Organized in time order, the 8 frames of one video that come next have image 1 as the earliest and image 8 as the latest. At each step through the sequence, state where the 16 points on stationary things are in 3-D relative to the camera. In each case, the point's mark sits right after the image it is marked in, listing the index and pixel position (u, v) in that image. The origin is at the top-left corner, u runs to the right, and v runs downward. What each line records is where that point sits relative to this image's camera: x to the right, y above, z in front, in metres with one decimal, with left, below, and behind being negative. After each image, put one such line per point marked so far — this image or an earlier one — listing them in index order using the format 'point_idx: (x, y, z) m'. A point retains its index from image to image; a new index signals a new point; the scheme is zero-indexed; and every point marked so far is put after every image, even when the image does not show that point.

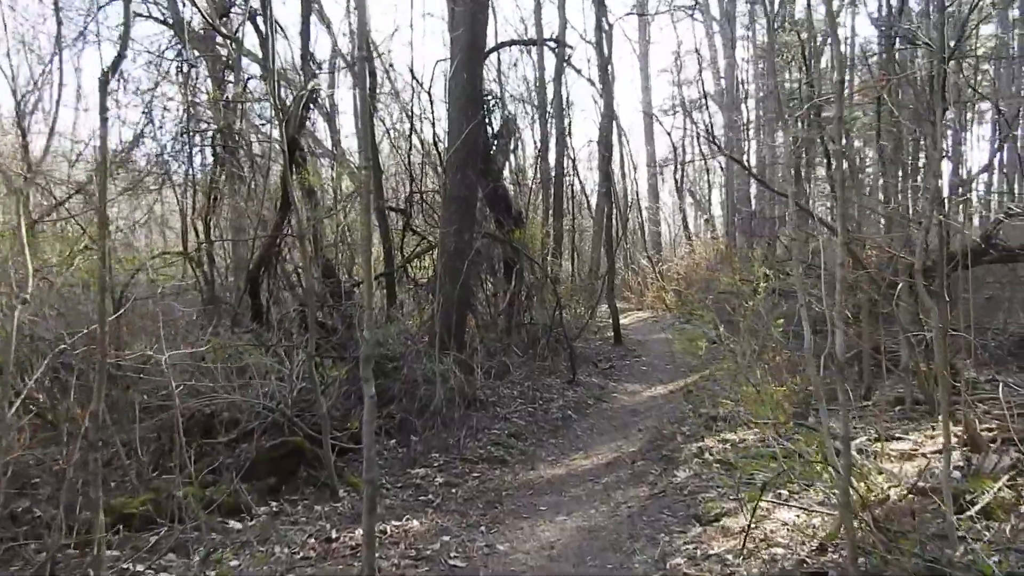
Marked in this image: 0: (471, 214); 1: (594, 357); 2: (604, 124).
0: (-0.4, +0.7, +8.2) m
1: (+1.1, -1.0, +12.4) m
2: (+1.7, +3.1, +17.3) m
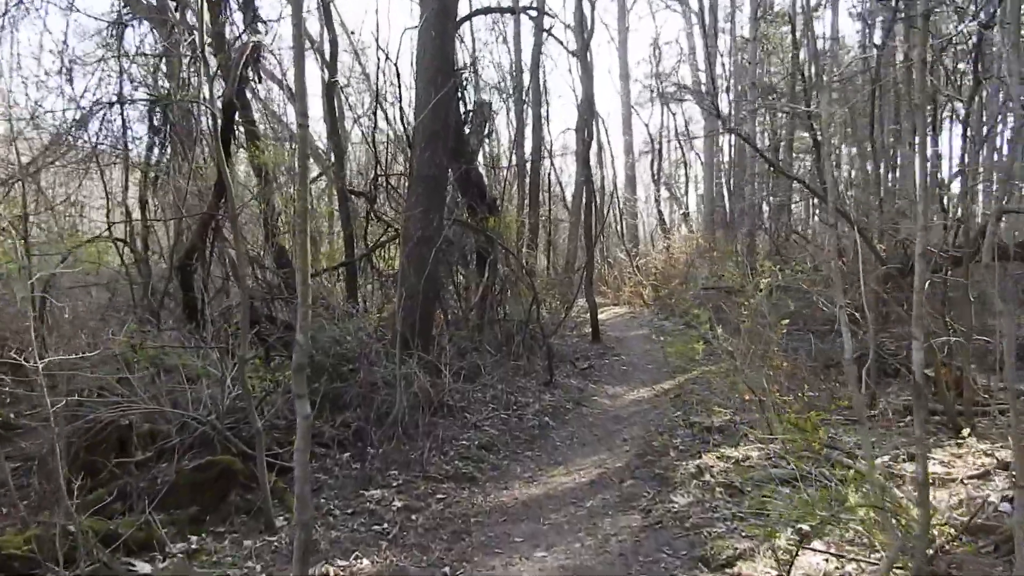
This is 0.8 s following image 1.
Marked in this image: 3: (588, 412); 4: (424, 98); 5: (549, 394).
0: (-0.6, +0.7, +7.4) m
1: (+0.8, -0.9, +11.6) m
2: (+1.3, +3.2, +16.6) m
3: (+0.7, -1.1, +8.3) m
4: (-0.7, +1.6, +7.4) m
5: (+0.4, -1.0, +8.7) m
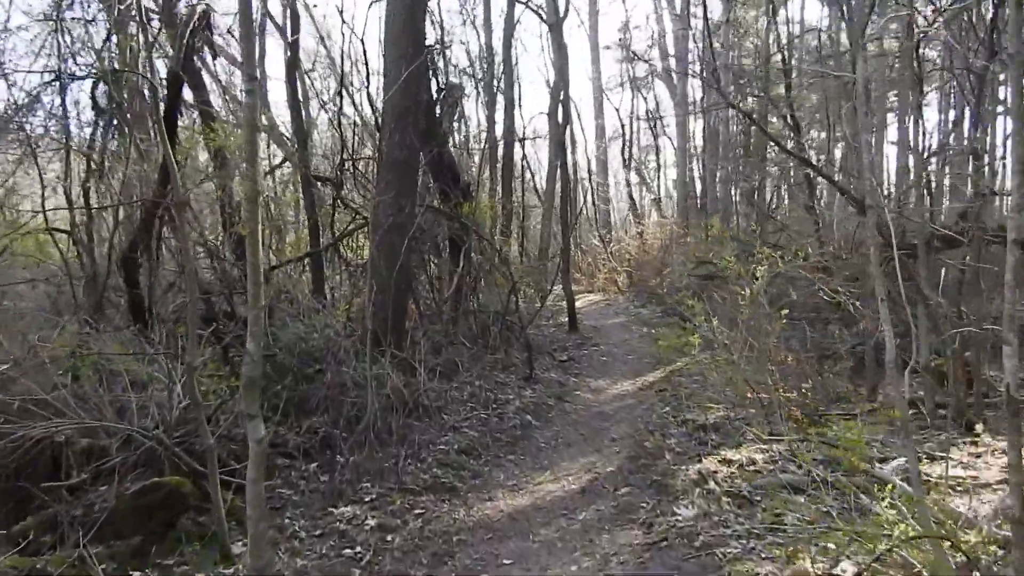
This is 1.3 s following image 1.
0: (-0.8, +0.8, +6.9) m
1: (+0.5, -0.7, +11.2) m
2: (+0.7, +3.4, +16.0) m
3: (+0.5, -1.0, +7.8) m
4: (-0.9, +1.6, +6.9) m
5: (+0.2, -0.9, +8.2) m
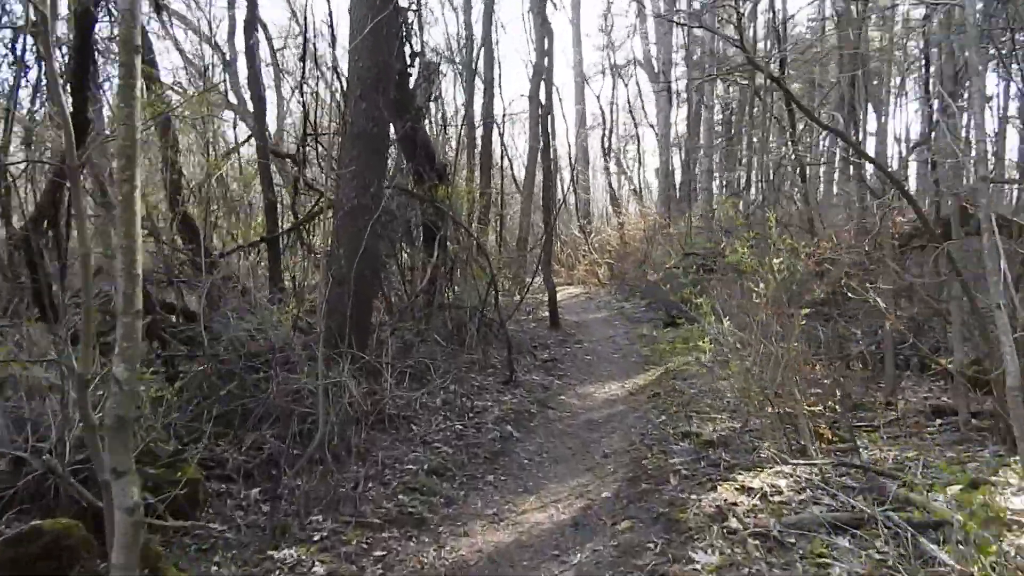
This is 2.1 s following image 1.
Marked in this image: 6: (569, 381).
0: (-0.9, +0.9, +6.0) m
1: (+0.2, -0.7, +10.4) m
2: (+0.4, +3.5, +15.2) m
3: (+0.3, -1.0, +7.0) m
4: (-1.0, +1.7, +6.0) m
5: (0.0, -0.9, +7.4) m
6: (+0.5, -0.9, +8.6) m
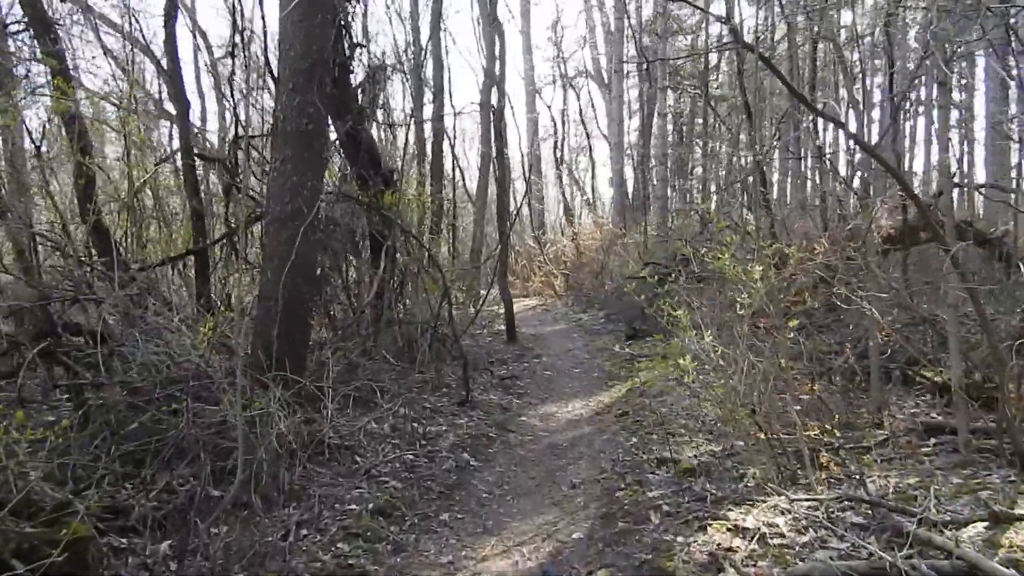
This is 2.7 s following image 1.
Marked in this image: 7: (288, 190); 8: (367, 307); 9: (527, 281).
0: (-1.2, +0.8, +5.4) m
1: (-0.3, -0.8, +9.7) m
2: (-0.4, +3.3, +14.6) m
3: (0.0, -1.1, +6.4) m
4: (-1.3, +1.6, +5.4) m
5: (-0.4, -1.0, +6.8) m
6: (+0.1, -1.0, +8.0) m
7: (-1.3, +0.6, +5.3) m
8: (-1.2, -0.1, +7.3) m
9: (+0.3, +0.2, +19.3) m
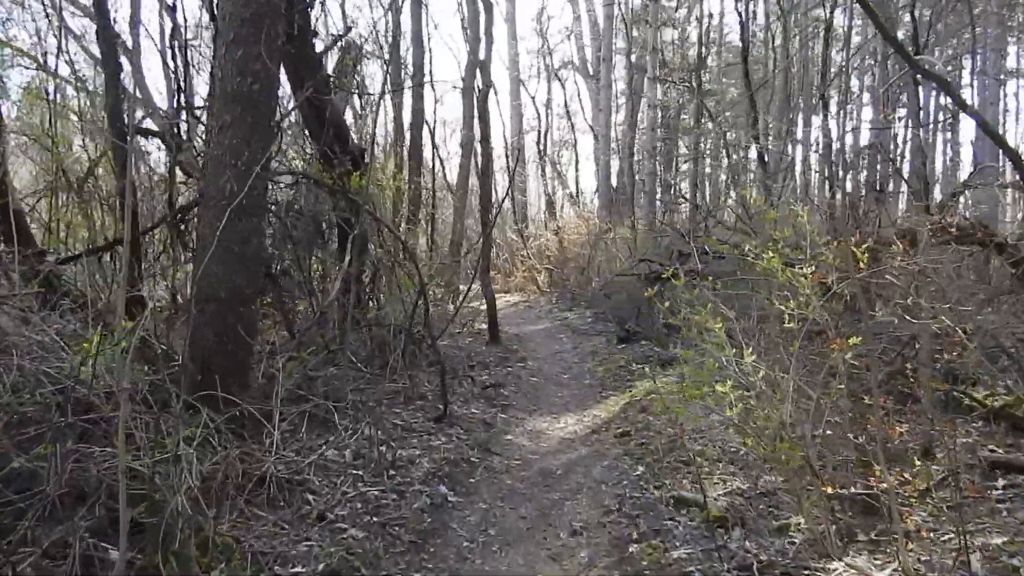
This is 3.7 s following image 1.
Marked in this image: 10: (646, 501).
0: (-1.2, +0.8, +4.4) m
1: (-0.4, -0.8, +8.8) m
2: (-0.6, +3.4, +13.6) m
3: (0.0, -1.1, +5.5) m
4: (-1.3, +1.6, +4.4) m
5: (-0.4, -1.0, +5.8) m
6: (0.0, -1.0, +7.0) m
7: (-1.3, +0.6, +4.3) m
8: (-1.3, -0.1, +6.3) m
9: (0.0, +0.3, +18.3) m
10: (+0.7, -1.1, +4.5) m
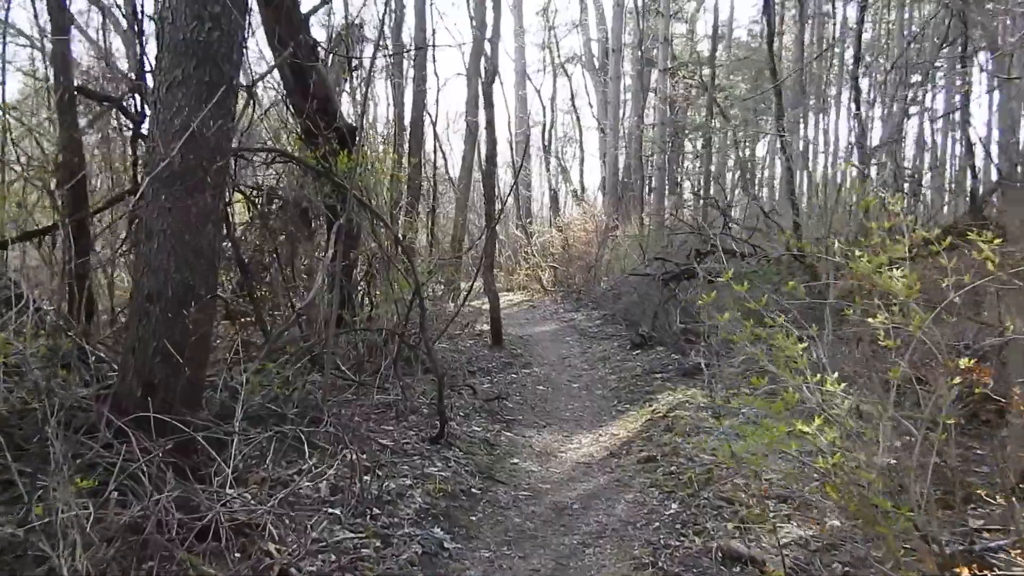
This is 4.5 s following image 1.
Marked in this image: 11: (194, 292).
0: (-1.1, +0.8, +3.5) m
1: (-0.4, -0.8, +7.9) m
2: (-0.5, +3.4, +12.8) m
3: (0.0, -1.1, +4.6) m
4: (-1.2, +1.6, +3.5) m
5: (-0.4, -1.0, +5.0) m
6: (+0.1, -1.0, +6.2) m
7: (-1.3, +0.6, +3.4) m
8: (-1.2, -0.1, +5.5) m
9: (0.0, +0.3, +17.5) m
10: (+0.7, -1.1, +3.6) m
11: (-1.2, 0.0, +3.5) m
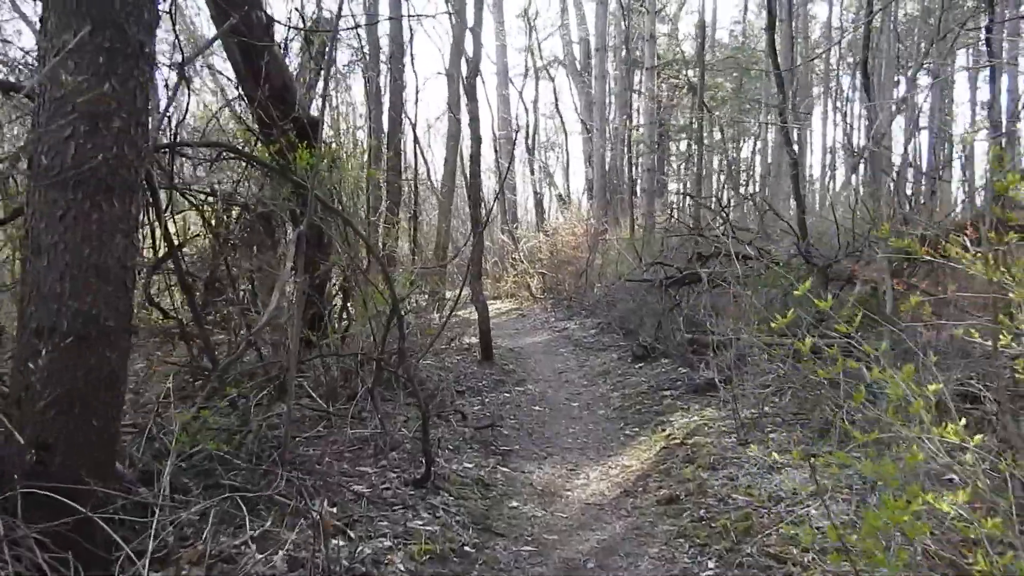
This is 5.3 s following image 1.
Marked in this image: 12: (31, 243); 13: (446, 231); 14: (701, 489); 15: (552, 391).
0: (-1.1, +0.7, +2.7) m
1: (-0.5, -0.8, +7.1) m
2: (-0.7, +3.3, +12.0) m
3: (0.0, -1.2, +3.8) m
4: (-1.3, +1.5, +2.7) m
5: (-0.4, -1.0, +4.2) m
6: (0.0, -1.1, +5.4) m
7: (-1.3, +0.5, +2.6) m
8: (-1.2, -0.2, +4.7) m
9: (-0.2, +0.1, +16.7) m
10: (+0.7, -1.1, +2.9) m
11: (-1.2, -0.1, +2.7) m
12: (-1.4, +0.1, +2.6) m
13: (-0.8, +0.7, +11.1) m
14: (+1.0, -1.0, +4.6) m
15: (+0.4, -0.9, +8.2) m
